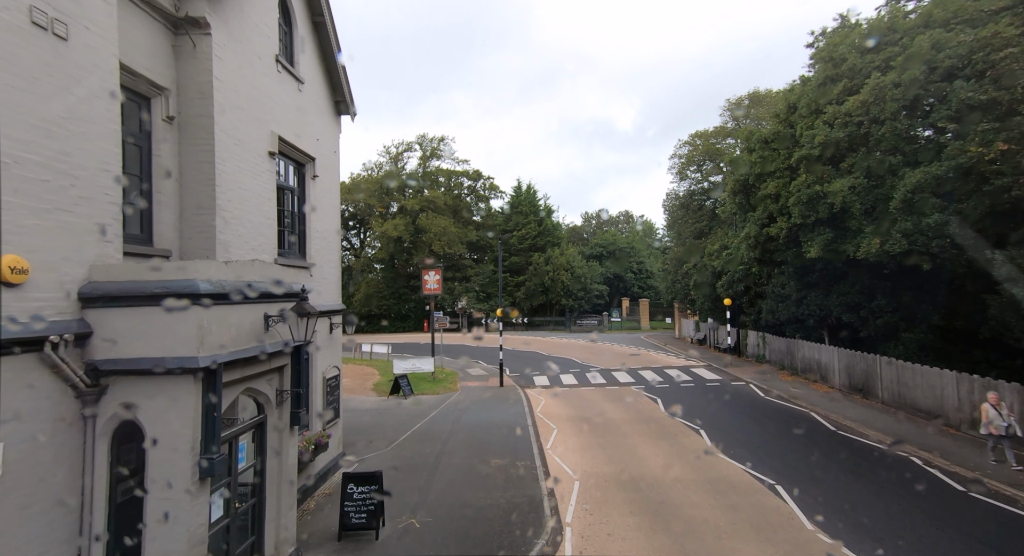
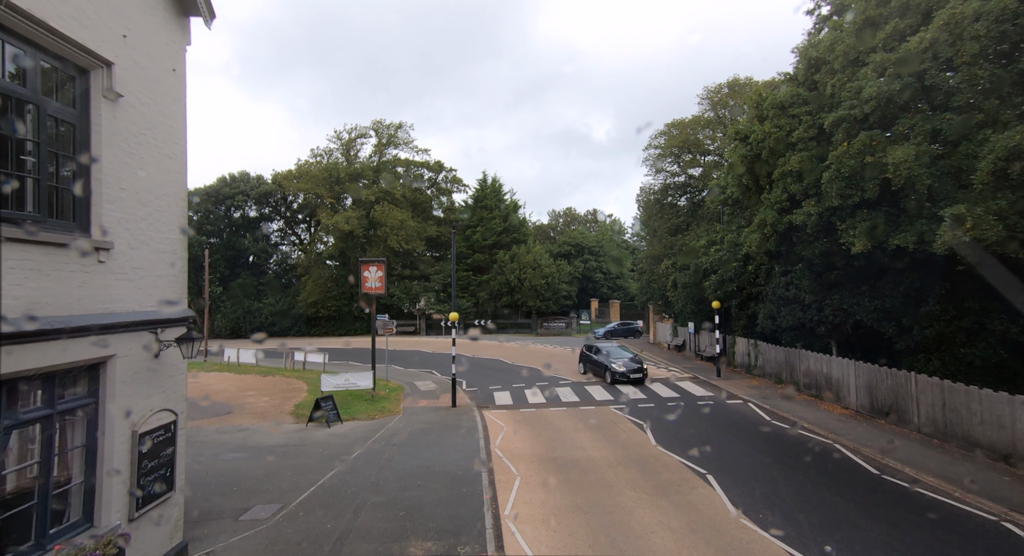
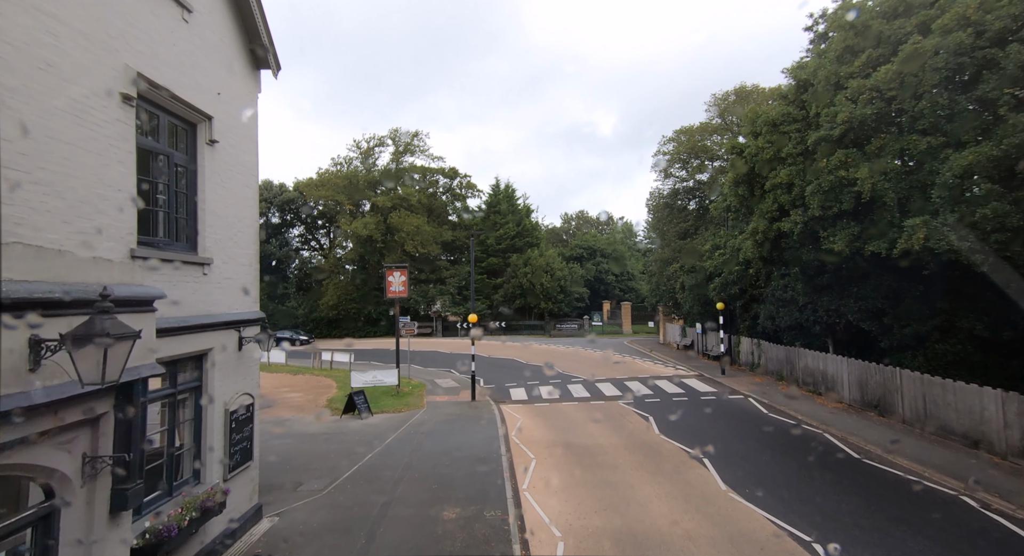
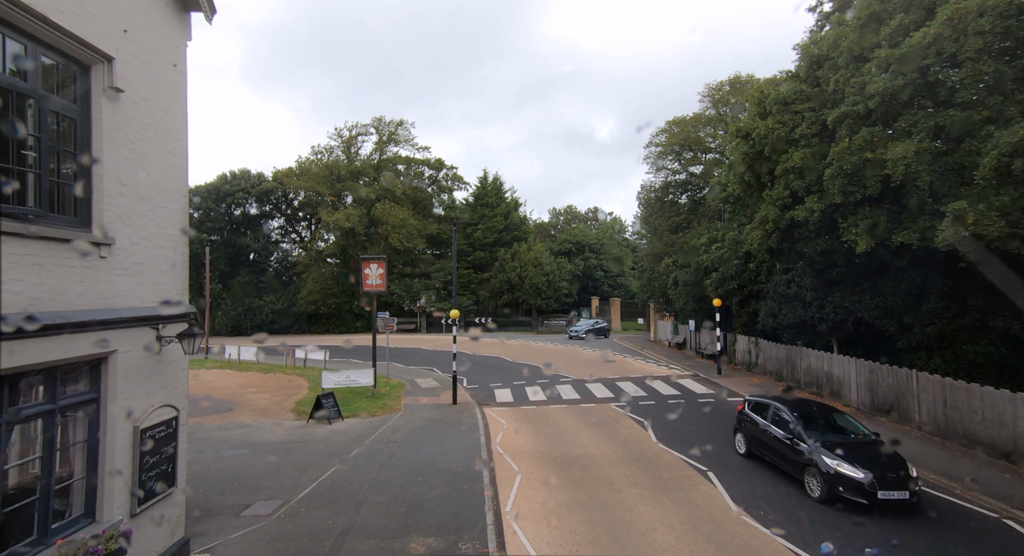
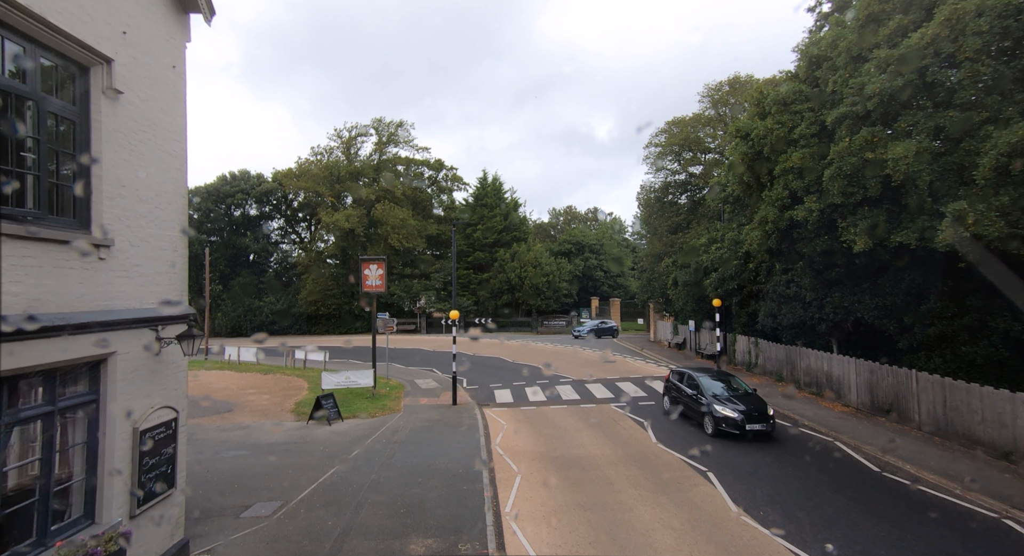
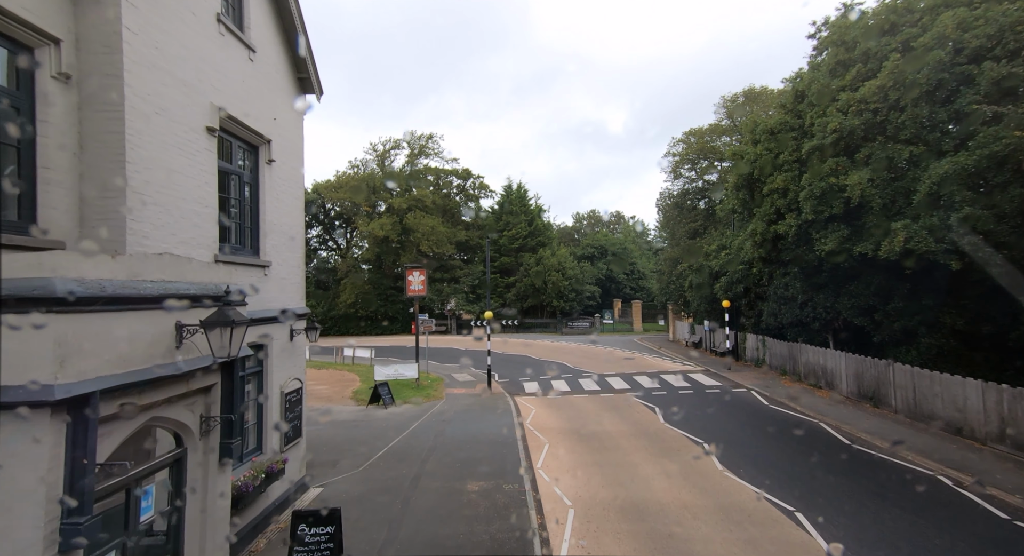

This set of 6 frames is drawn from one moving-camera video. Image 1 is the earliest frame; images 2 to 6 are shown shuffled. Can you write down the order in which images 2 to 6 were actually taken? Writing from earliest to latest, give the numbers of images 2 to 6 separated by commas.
6, 3, 2, 5, 4
